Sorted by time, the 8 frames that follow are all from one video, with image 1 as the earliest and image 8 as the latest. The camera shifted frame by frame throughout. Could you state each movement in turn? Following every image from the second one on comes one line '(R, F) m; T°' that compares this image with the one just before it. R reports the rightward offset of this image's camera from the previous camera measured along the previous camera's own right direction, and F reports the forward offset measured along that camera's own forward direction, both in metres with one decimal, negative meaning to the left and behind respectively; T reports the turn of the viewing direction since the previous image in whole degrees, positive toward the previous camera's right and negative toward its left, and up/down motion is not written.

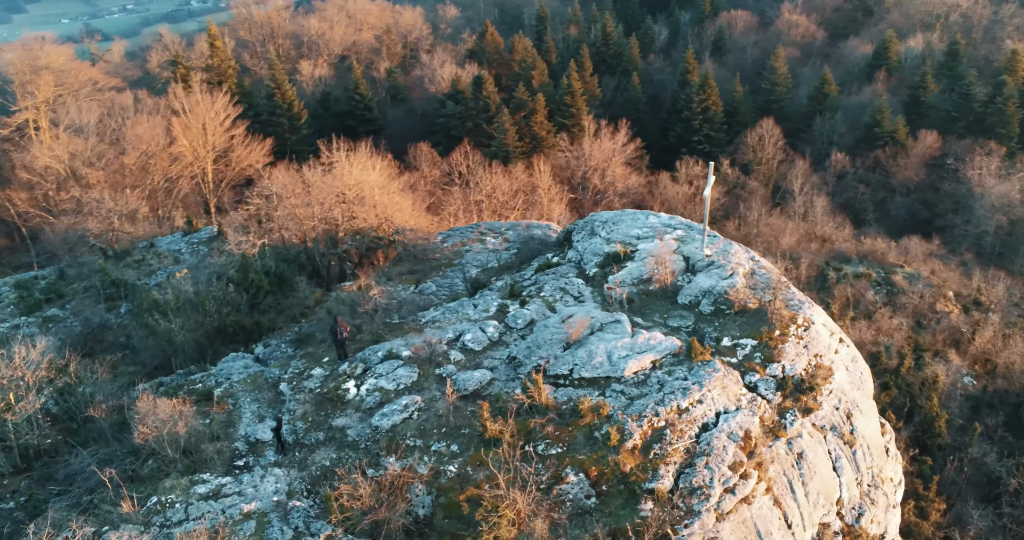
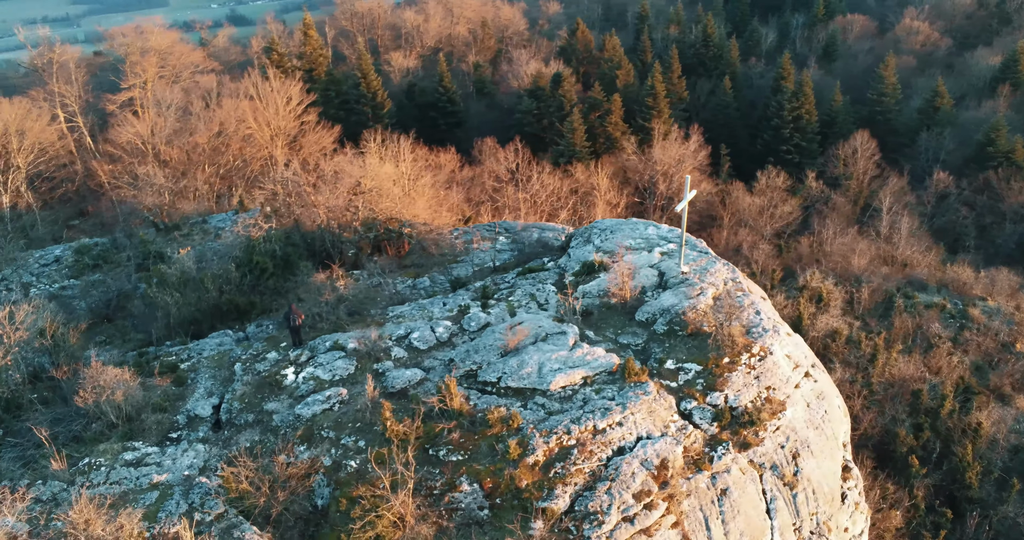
(+3.6, +0.4) m; -8°
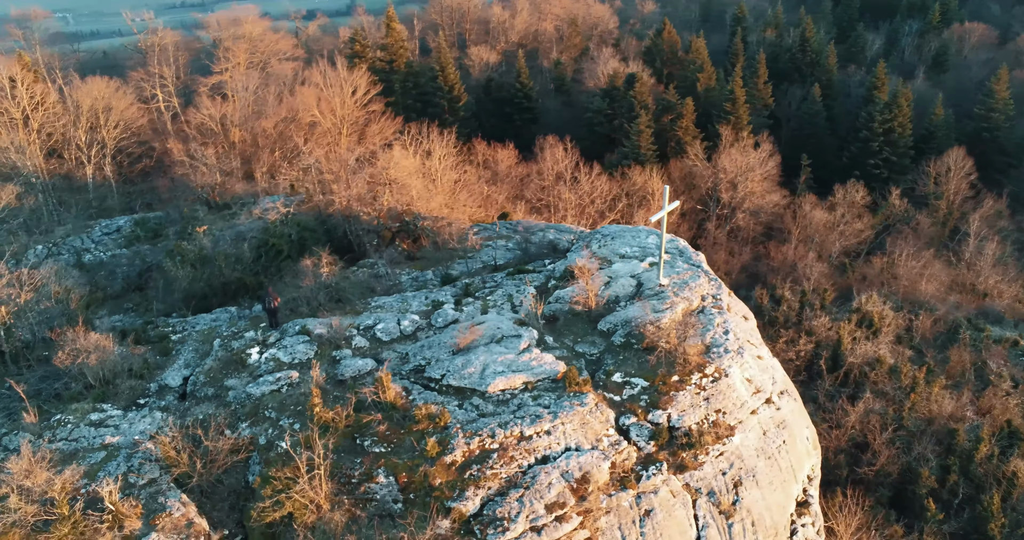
(+3.1, +0.2) m; -7°
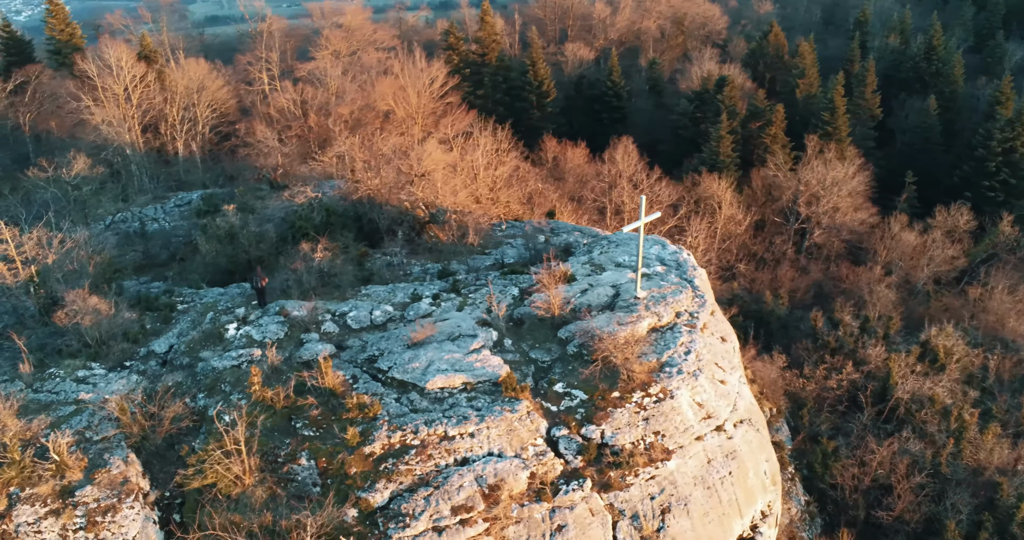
(+3.4, +0.3) m; -8°
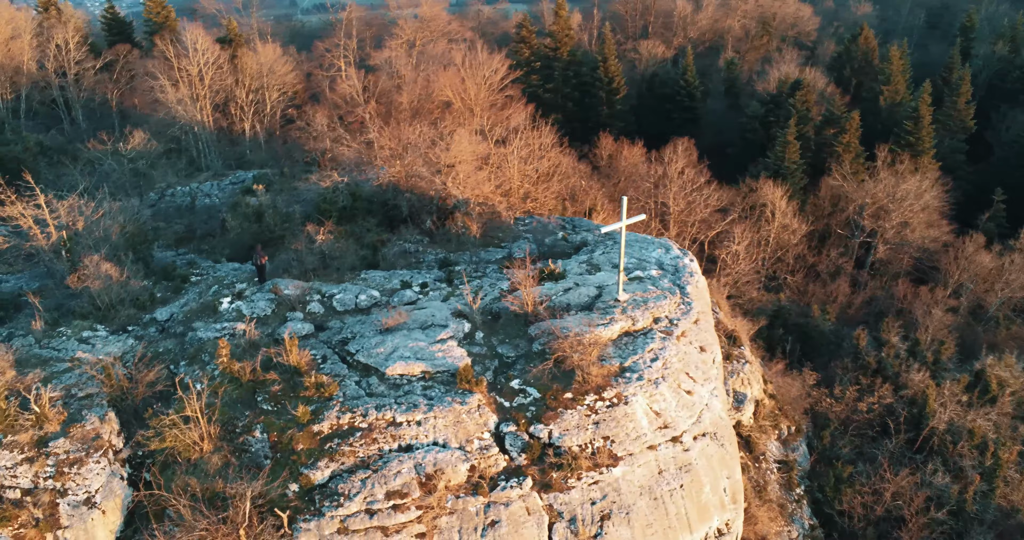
(+2.5, +0.2) m; -6°
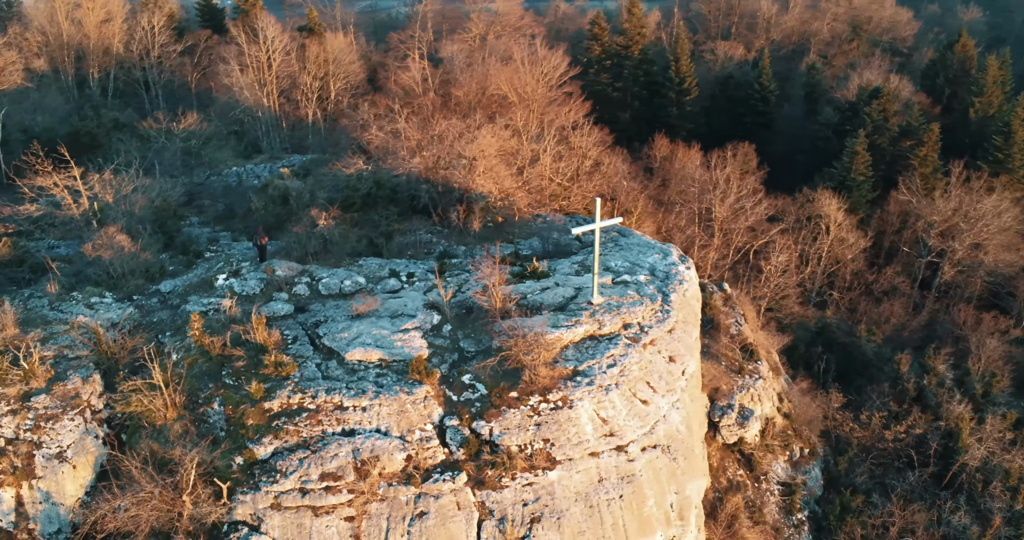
(+2.6, +0.2) m; -6°
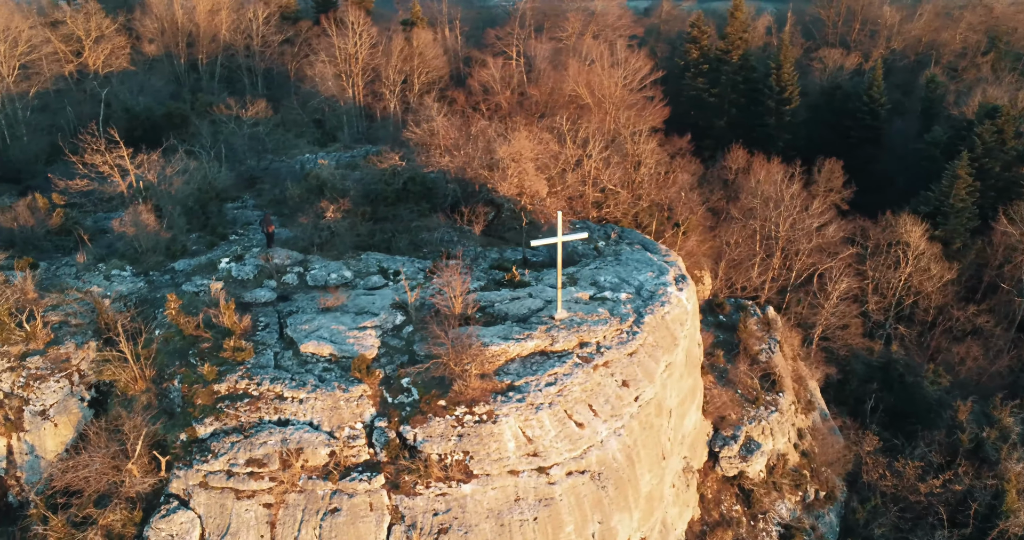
(+3.5, +0.4) m; -9°
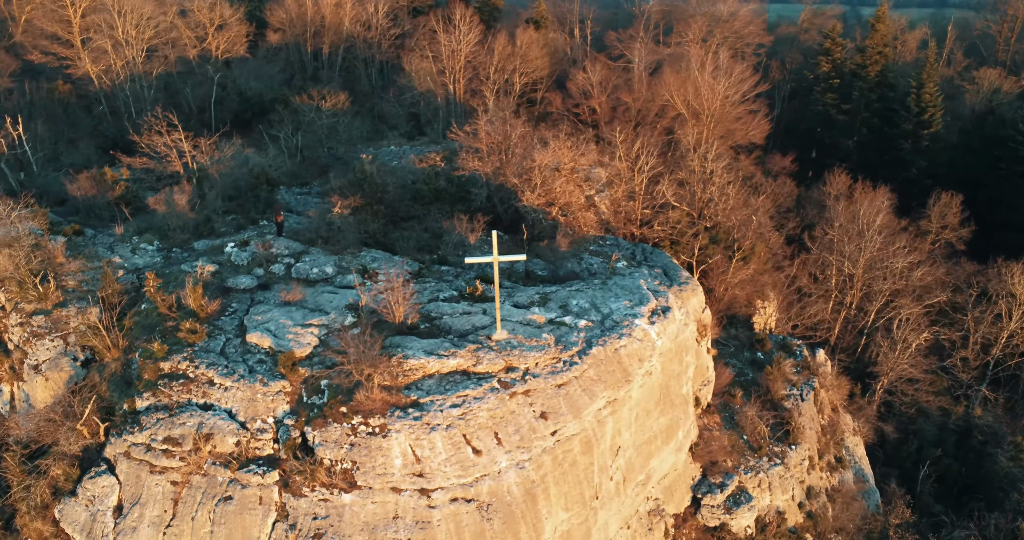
(+4.5, +0.8) m; -11°
